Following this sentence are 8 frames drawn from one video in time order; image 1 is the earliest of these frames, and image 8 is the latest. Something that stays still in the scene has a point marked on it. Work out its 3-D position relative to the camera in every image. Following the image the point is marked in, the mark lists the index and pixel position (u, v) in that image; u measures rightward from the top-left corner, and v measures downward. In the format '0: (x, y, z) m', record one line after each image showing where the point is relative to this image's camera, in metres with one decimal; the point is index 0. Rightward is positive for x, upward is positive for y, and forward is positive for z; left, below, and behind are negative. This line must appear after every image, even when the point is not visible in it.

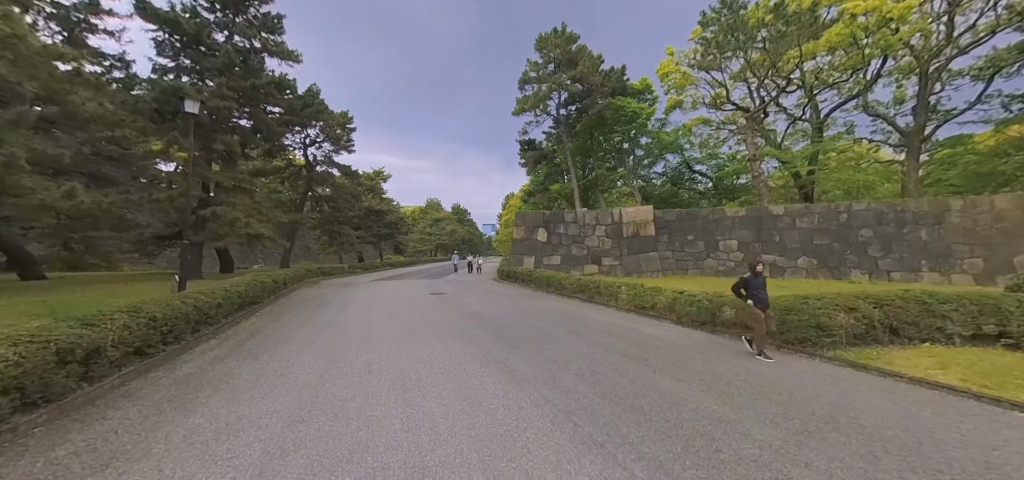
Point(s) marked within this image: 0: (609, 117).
0: (+6.0, +7.7, +20.0) m
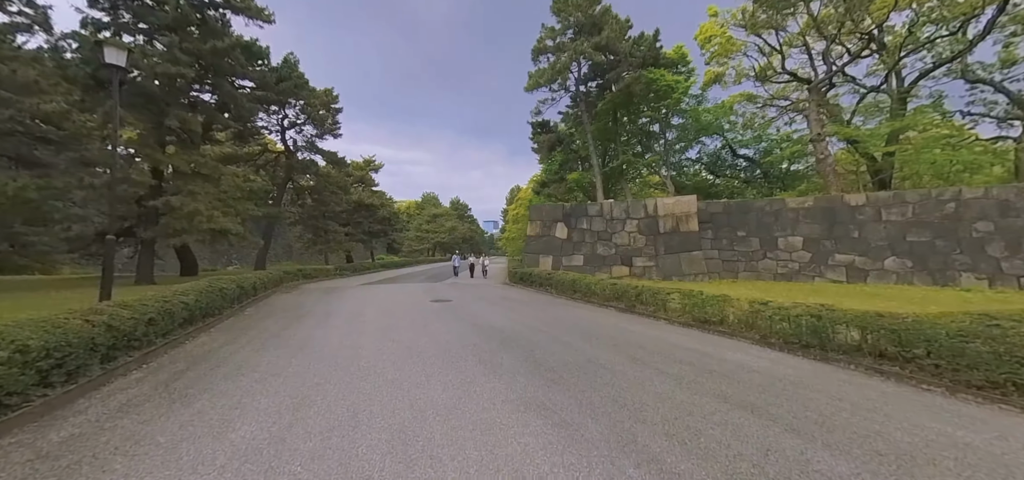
0: (+6.6, +7.9, +17.5) m
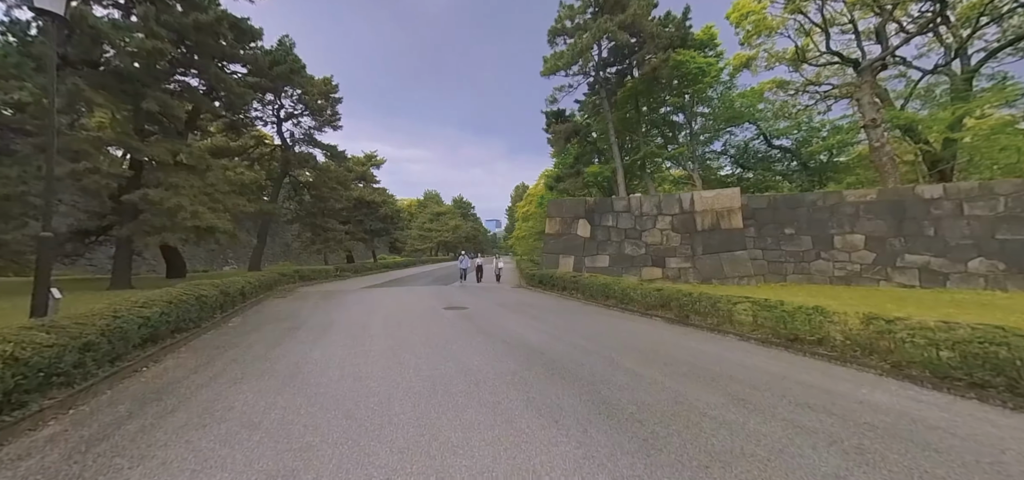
0: (+7.3, +7.9, +16.0) m
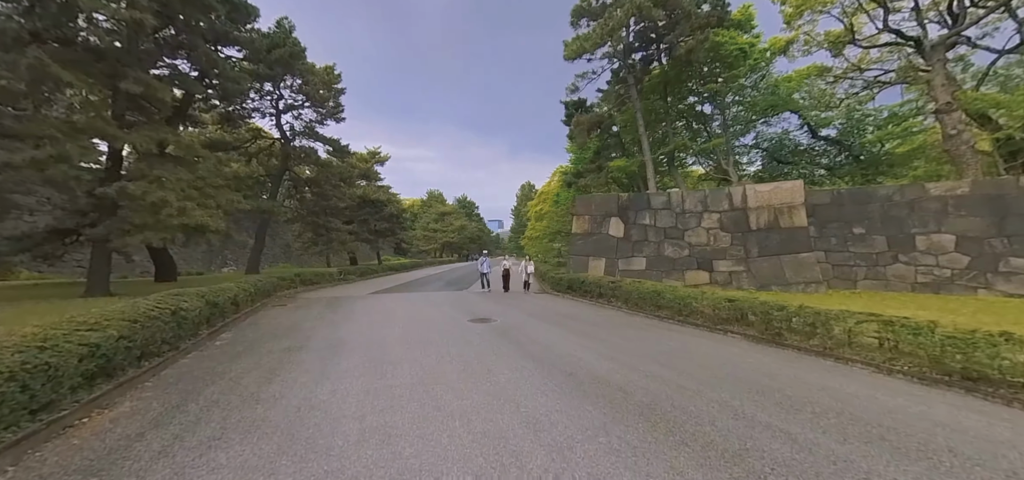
0: (+8.3, +7.9, +14.6) m
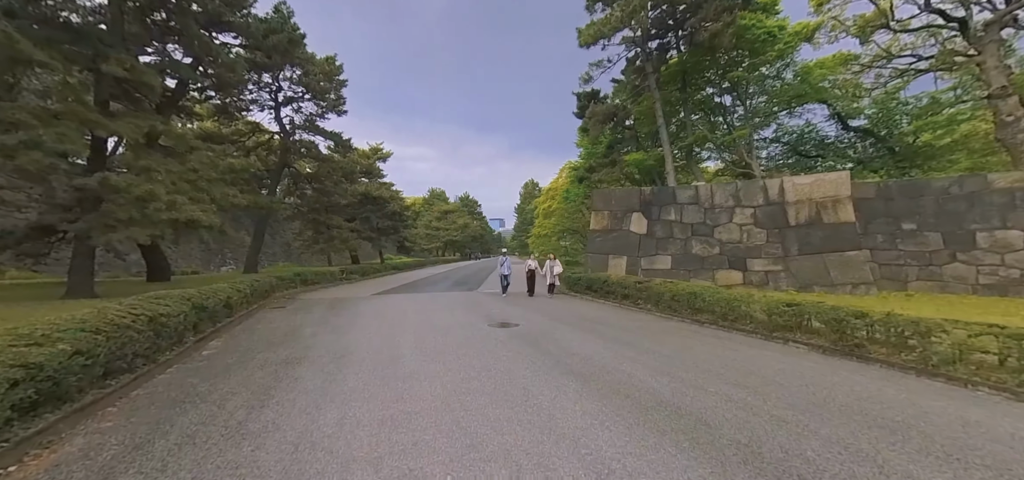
0: (+8.8, +8.0, +13.7) m
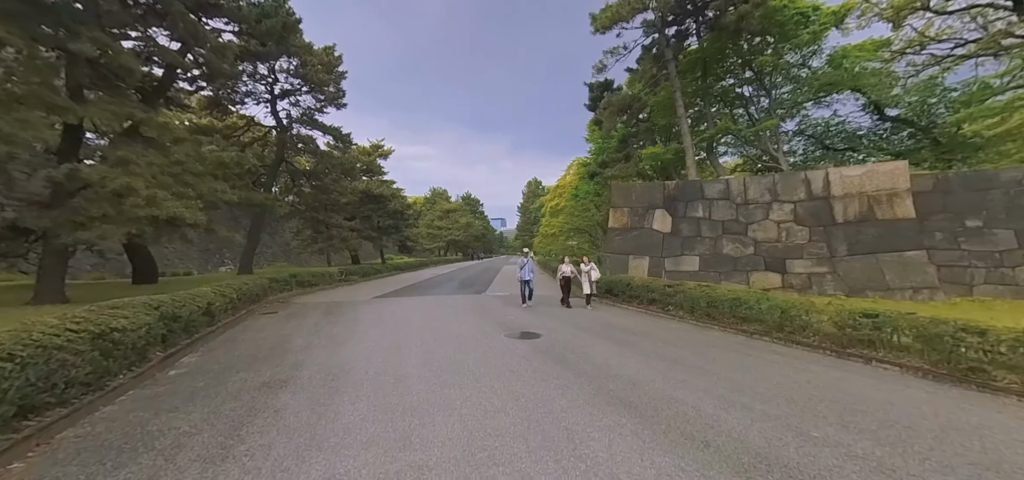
0: (+9.2, +8.1, +12.7) m
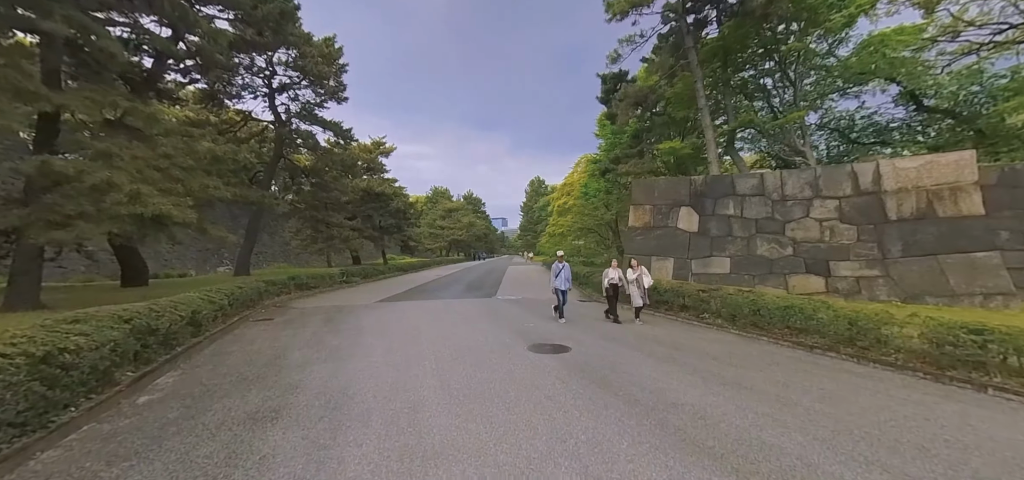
0: (+9.7, +8.1, +11.9) m
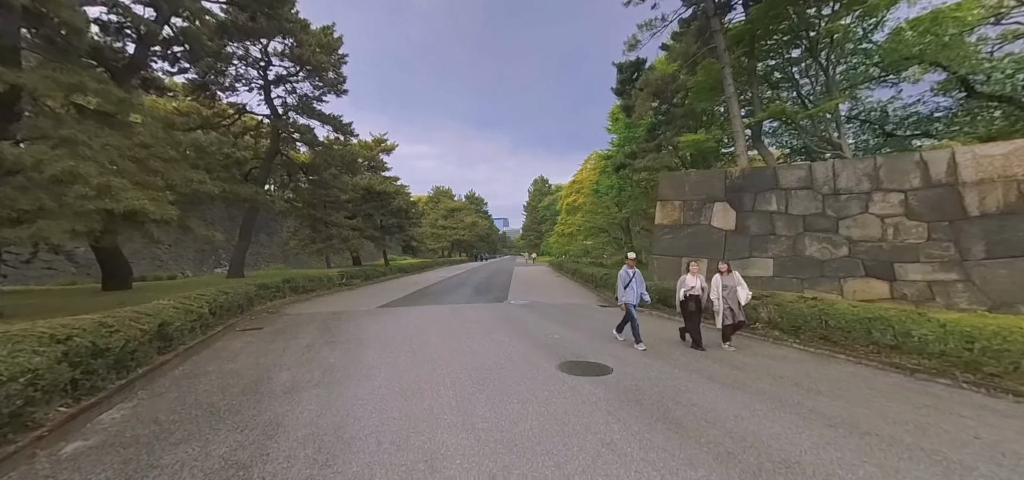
0: (+10.1, +8.1, +10.8) m
